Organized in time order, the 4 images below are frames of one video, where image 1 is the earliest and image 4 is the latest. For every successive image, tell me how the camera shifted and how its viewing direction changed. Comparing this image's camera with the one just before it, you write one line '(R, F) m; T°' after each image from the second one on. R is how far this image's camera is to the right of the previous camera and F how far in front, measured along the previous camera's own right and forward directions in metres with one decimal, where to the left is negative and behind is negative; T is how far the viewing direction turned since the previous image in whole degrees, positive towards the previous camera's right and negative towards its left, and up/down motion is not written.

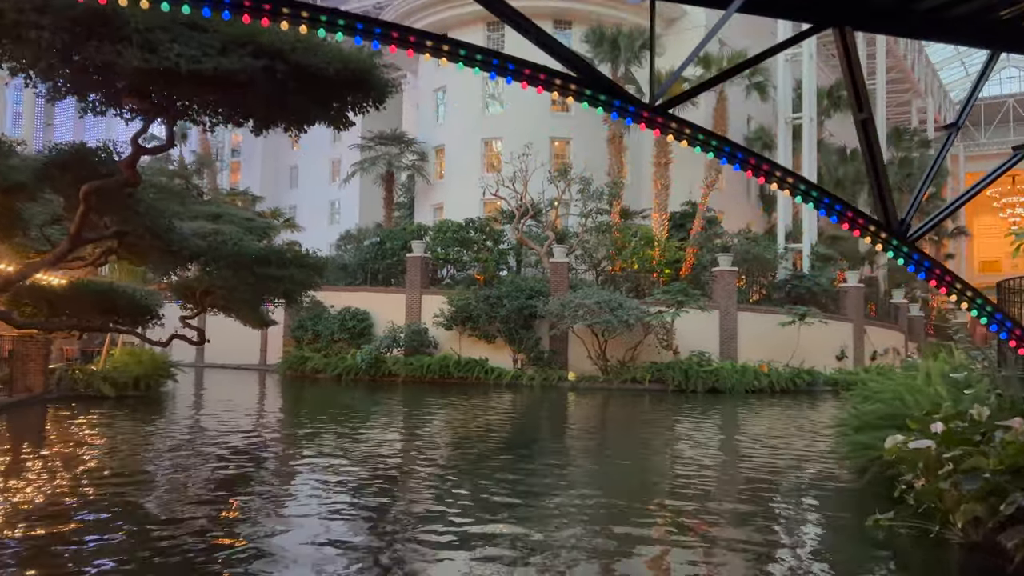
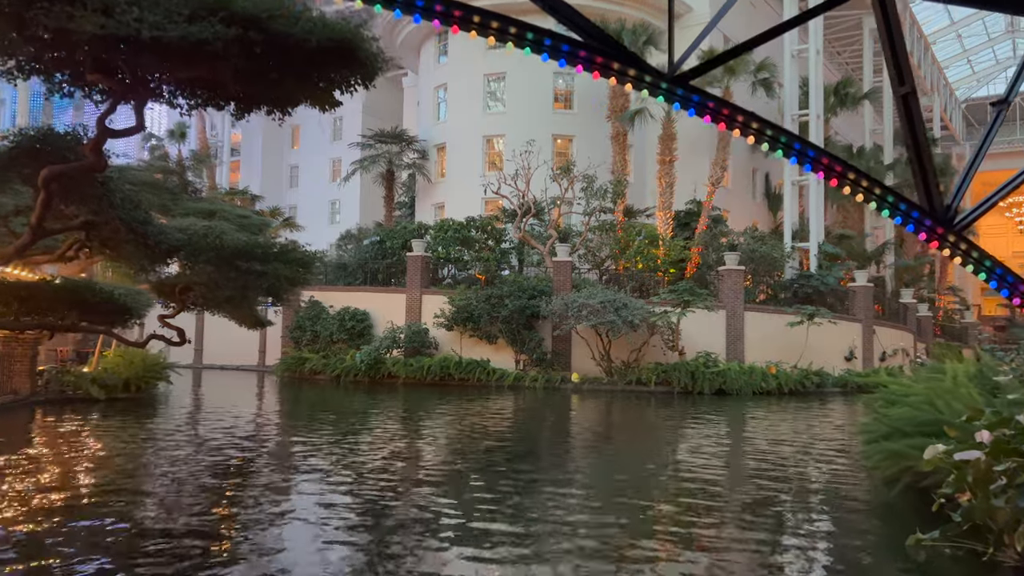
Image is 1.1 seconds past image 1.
(0.0, +0.4) m; 0°
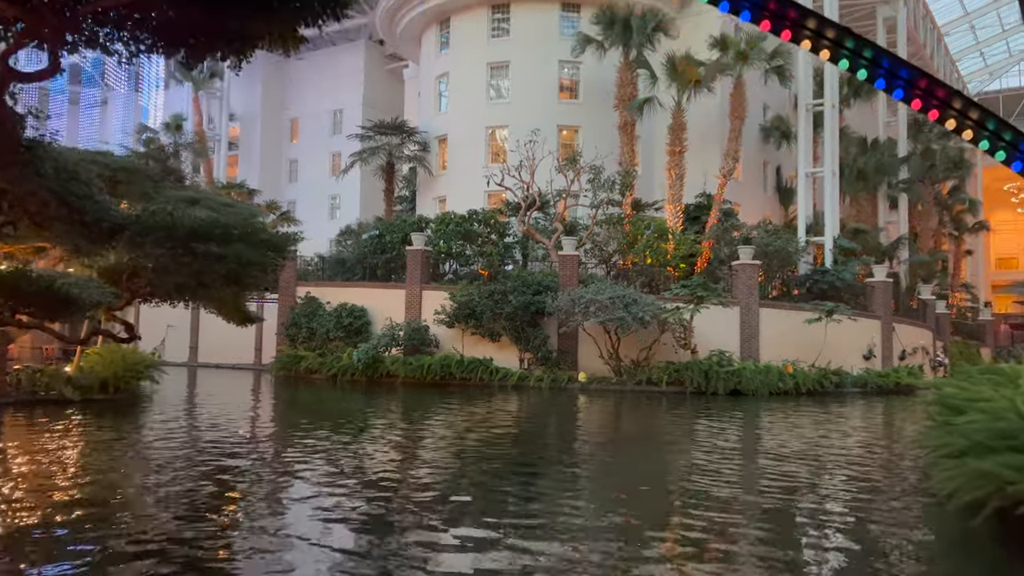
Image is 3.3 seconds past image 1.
(0.0, +0.9) m; 0°
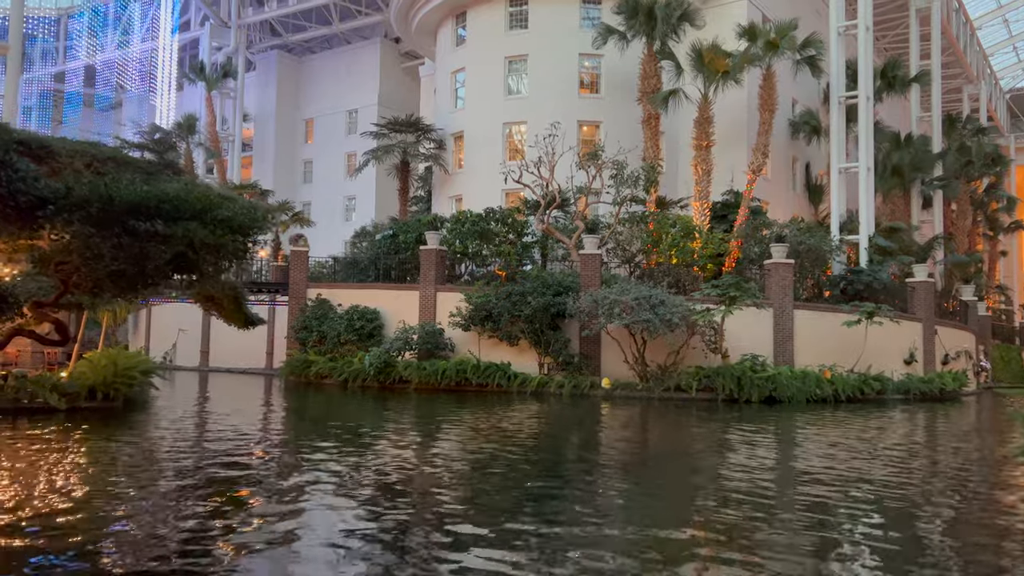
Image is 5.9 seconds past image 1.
(0.0, +1.0) m; -1°
